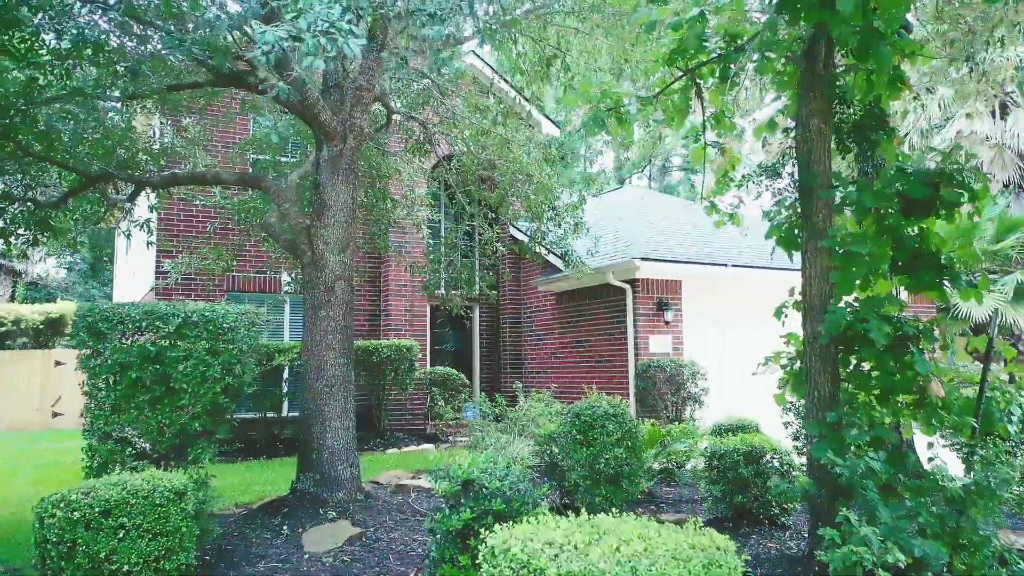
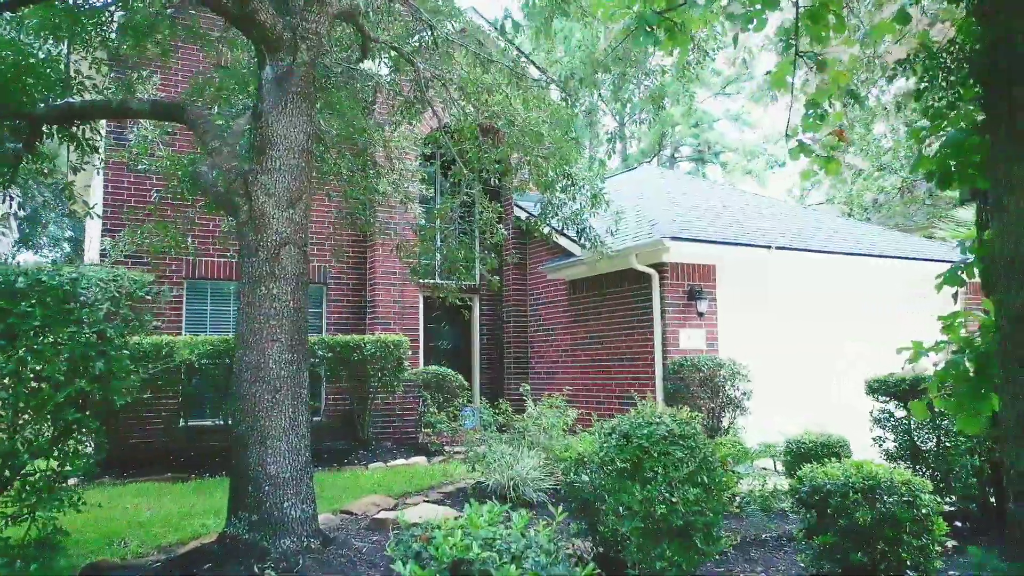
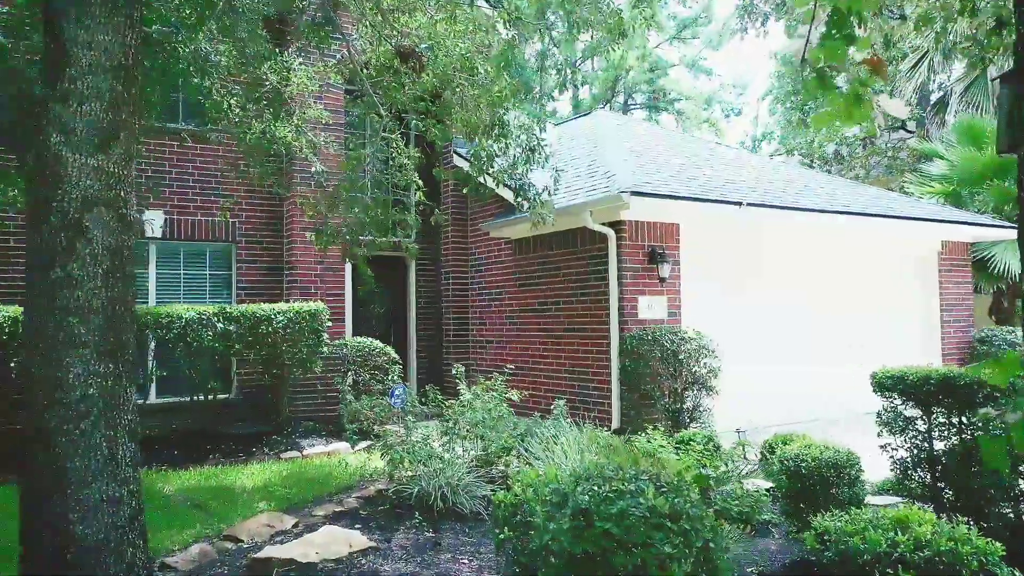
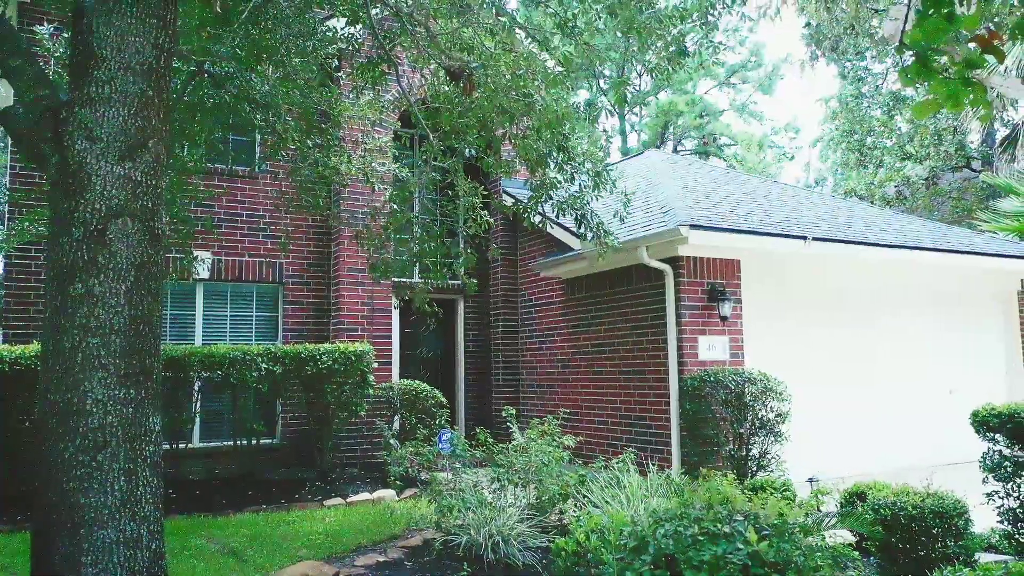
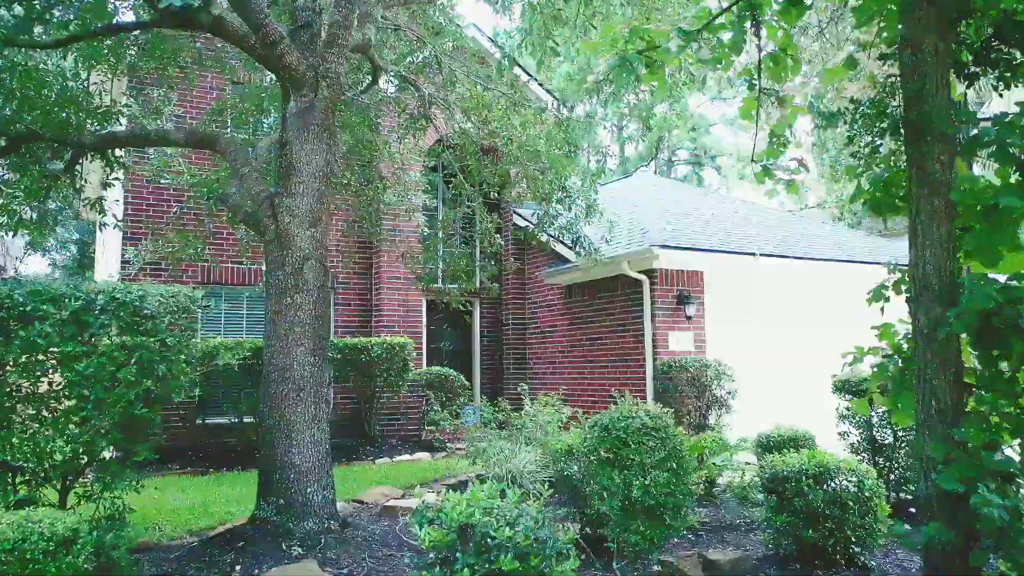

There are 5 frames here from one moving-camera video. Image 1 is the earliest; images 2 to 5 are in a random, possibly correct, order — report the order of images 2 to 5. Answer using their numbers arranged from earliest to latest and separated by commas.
5, 2, 4, 3
